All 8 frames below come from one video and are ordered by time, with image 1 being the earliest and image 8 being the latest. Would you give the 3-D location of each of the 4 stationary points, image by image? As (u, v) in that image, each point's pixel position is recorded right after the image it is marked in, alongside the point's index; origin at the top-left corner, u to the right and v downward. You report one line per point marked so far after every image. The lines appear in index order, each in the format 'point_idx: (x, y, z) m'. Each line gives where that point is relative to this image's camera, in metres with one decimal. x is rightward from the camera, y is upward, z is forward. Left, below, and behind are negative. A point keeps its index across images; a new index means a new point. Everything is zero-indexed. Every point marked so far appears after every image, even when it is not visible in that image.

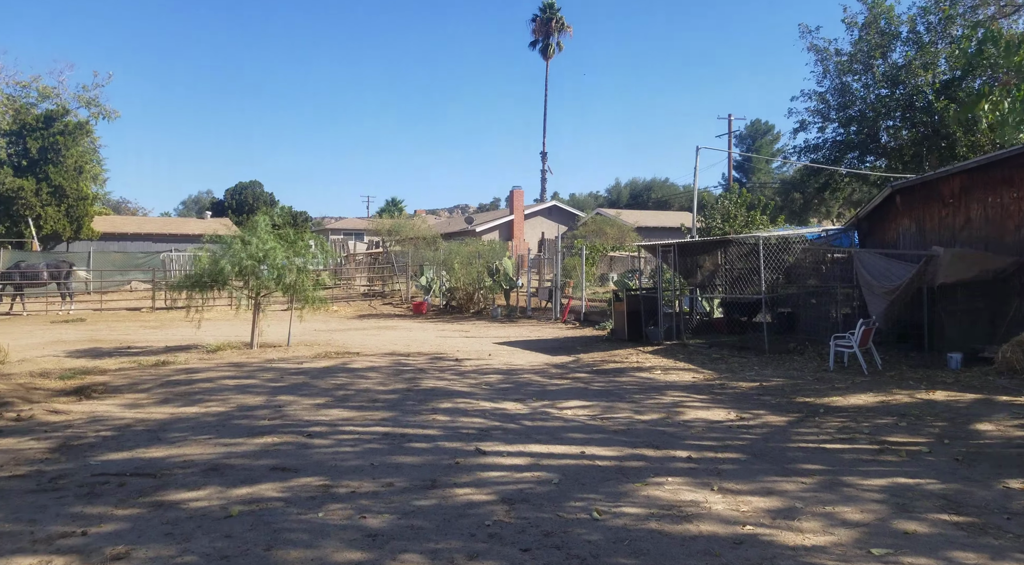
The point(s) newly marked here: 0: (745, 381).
0: (+2.9, -1.3, +8.7) m
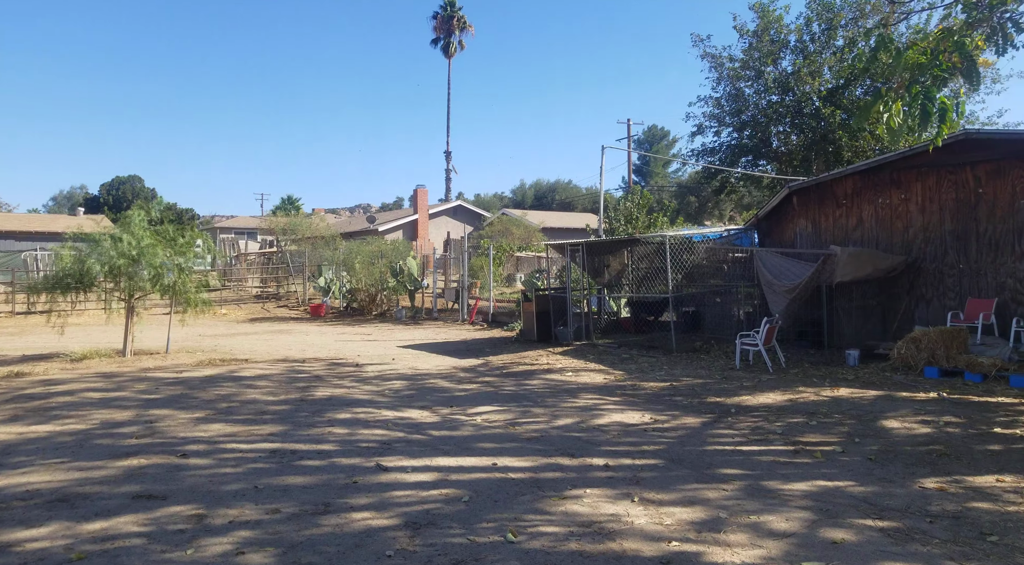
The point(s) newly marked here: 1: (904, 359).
0: (+1.8, -1.2, +8.5) m
1: (+4.5, -0.9, +8.0) m
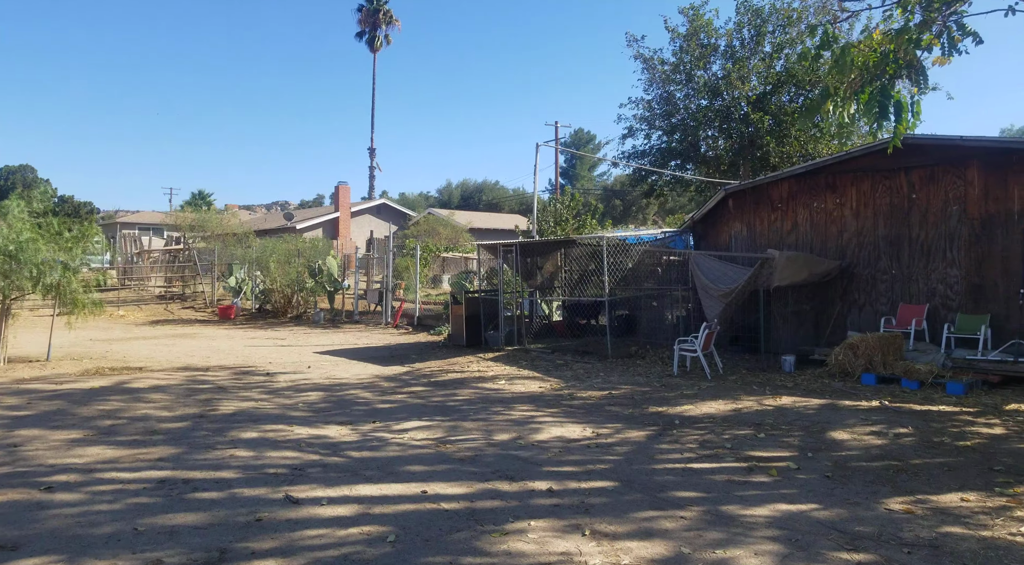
0: (+1.0, -1.3, +8.1) m
1: (+3.8, -1.0, +7.9) m
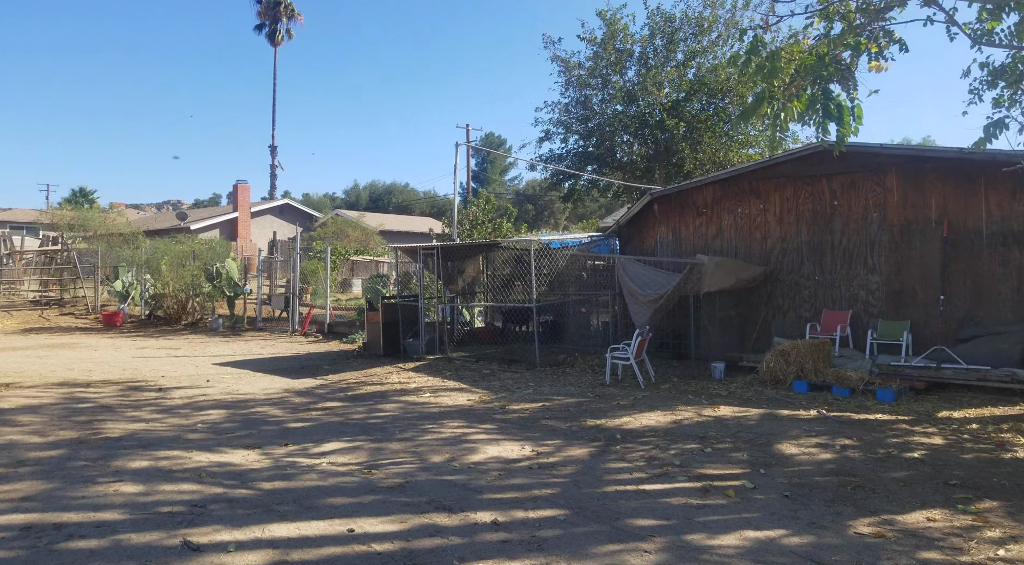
0: (+0.1, -1.3, +7.7) m
1: (+3.0, -1.0, +7.8) m
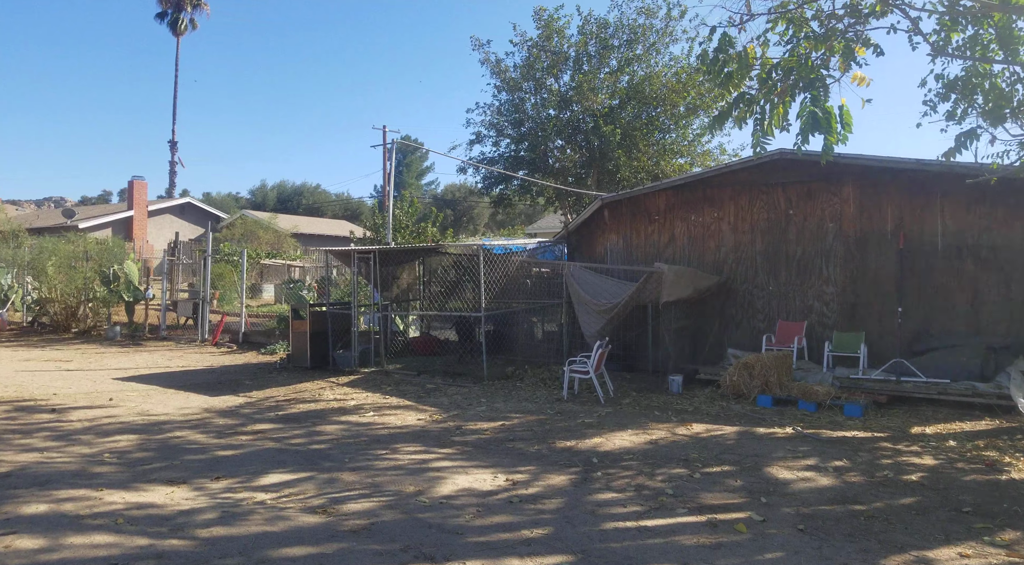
0: (-0.3, -1.4, +7.1) m
1: (+2.5, -1.1, +7.6) m
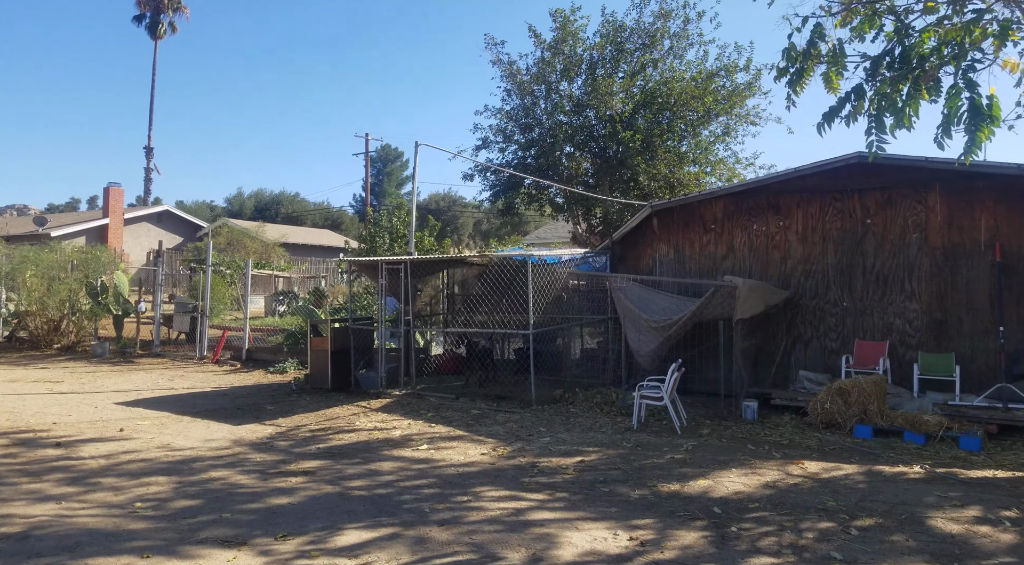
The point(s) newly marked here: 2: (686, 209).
0: (+0.4, -1.6, +6.3) m
1: (+3.1, -1.3, +6.9) m
2: (+2.4, +1.0, +9.6) m
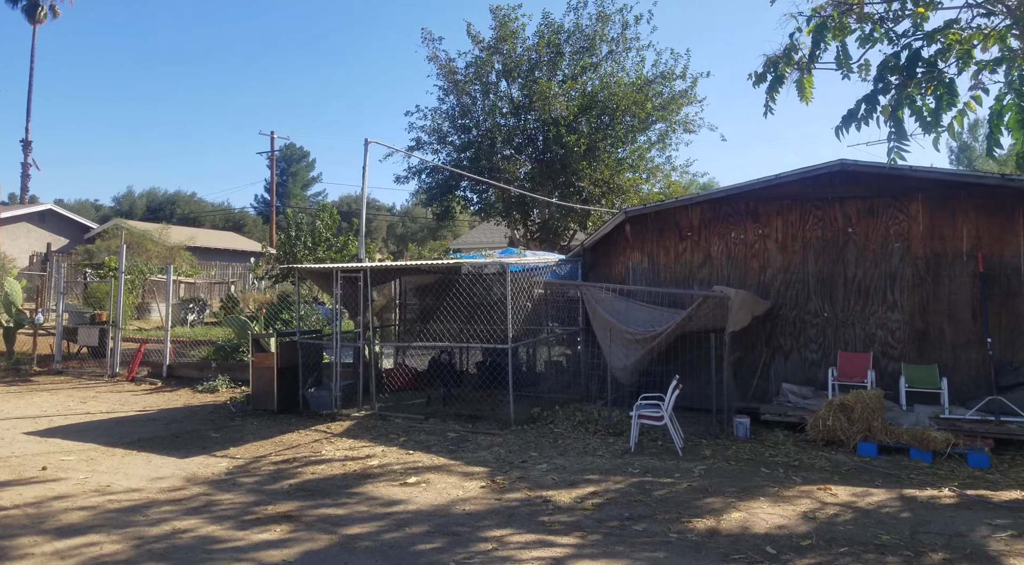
0: (+0.4, -1.7, +5.7) m
1: (+3.1, -1.4, +6.7) m
2: (+2.0, +0.8, +9.3) m
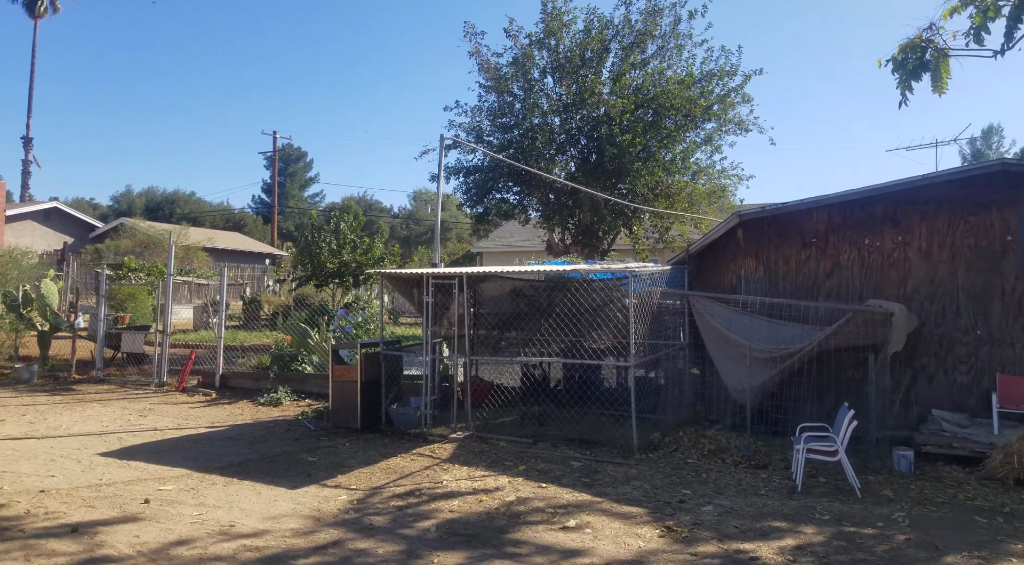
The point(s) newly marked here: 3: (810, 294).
0: (+1.7, -1.8, +4.9) m
1: (+4.4, -1.6, +5.9) m
2: (+3.3, +0.7, +8.5) m
3: (+3.6, -0.2, +8.3) m
